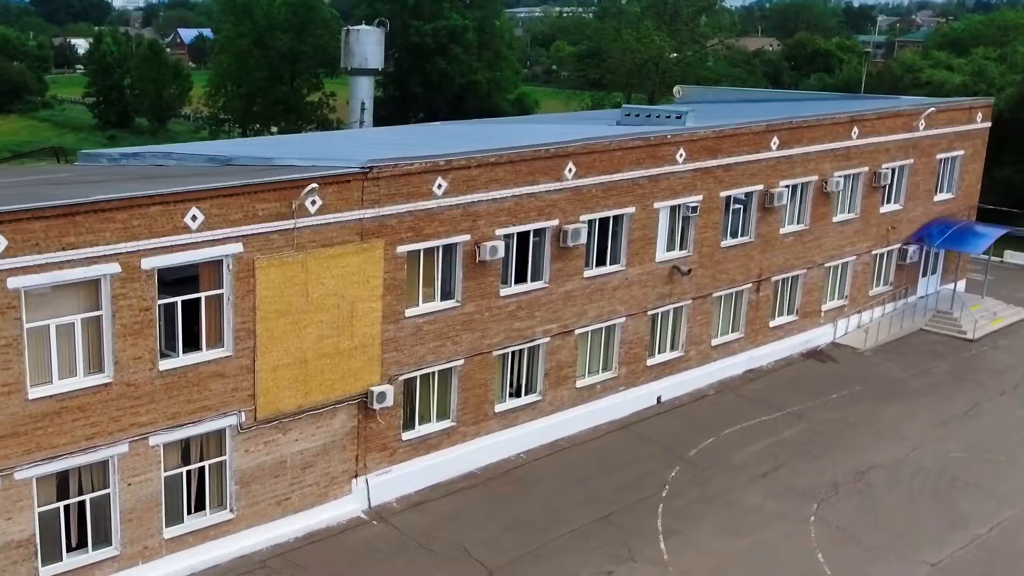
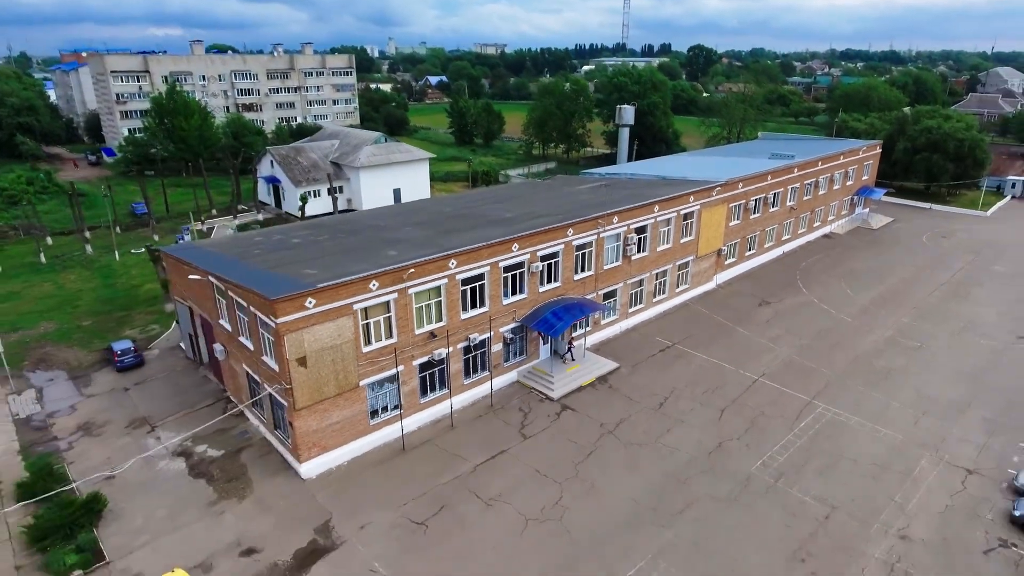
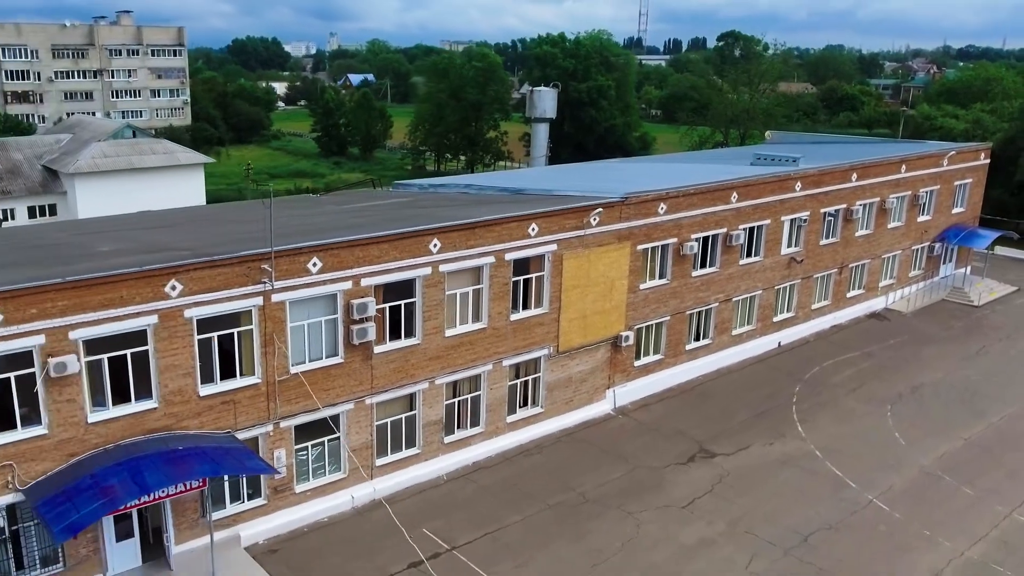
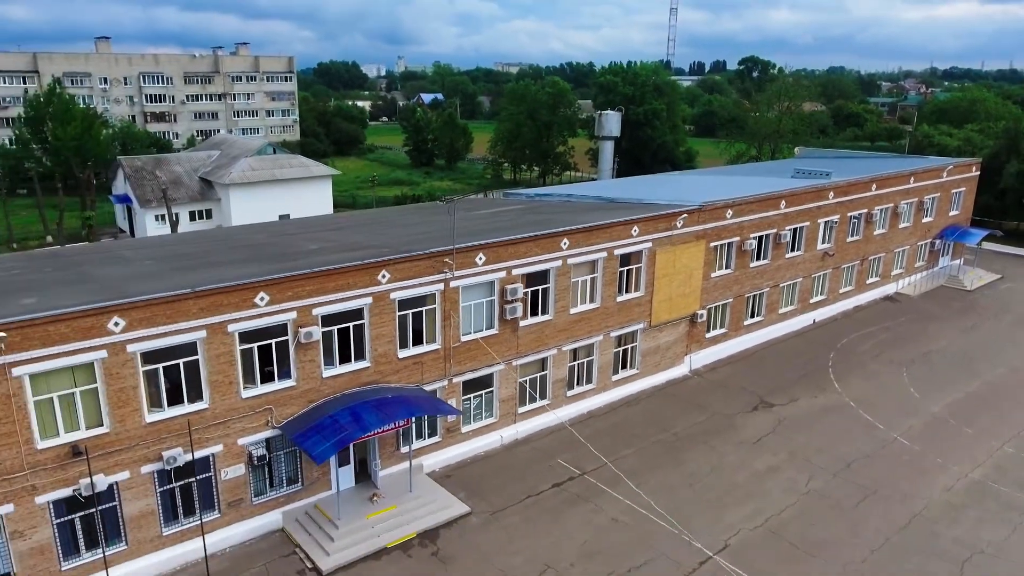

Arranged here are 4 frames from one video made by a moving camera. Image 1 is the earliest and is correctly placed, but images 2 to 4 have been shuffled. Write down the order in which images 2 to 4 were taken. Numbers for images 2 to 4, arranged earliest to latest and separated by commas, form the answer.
3, 4, 2
